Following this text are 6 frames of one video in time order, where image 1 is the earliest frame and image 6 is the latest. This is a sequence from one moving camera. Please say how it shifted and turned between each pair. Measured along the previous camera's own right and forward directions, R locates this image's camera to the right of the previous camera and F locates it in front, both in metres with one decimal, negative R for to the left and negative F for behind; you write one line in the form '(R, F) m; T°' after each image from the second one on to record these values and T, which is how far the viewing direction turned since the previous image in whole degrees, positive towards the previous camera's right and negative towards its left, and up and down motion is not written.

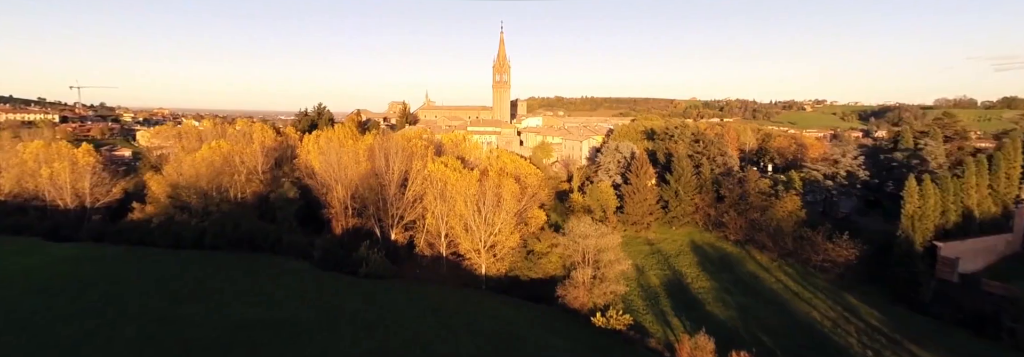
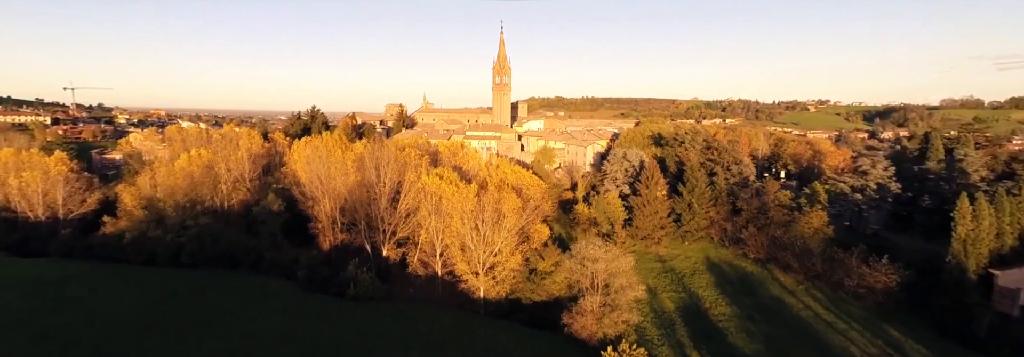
(0.0, +2.0) m; 0°
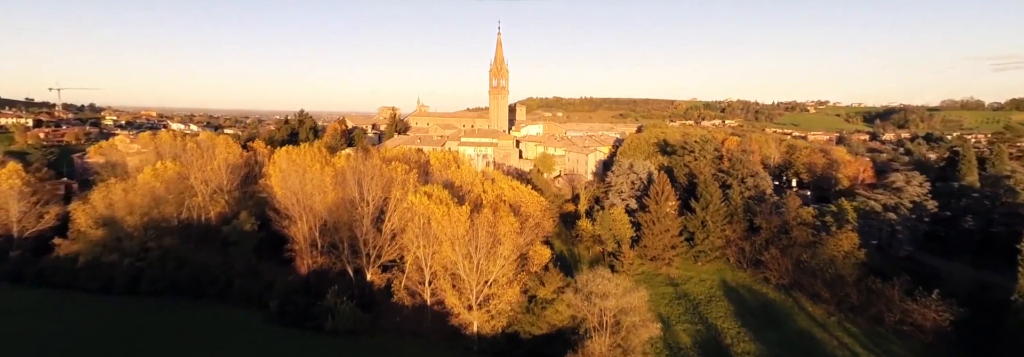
(0.0, +2.3) m; 0°
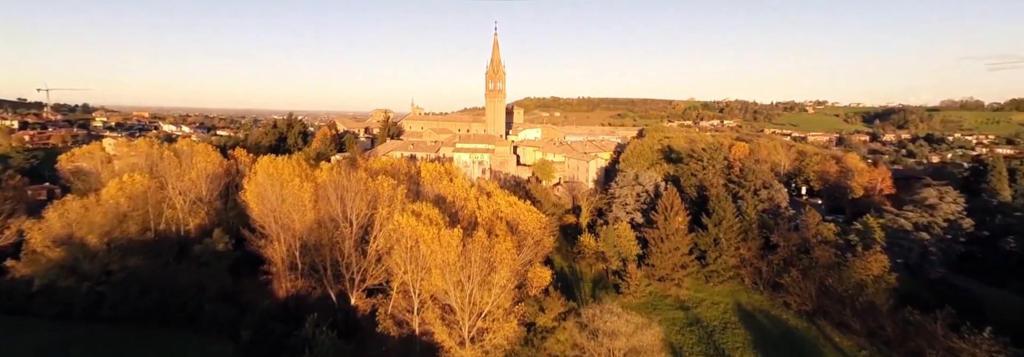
(0.0, +1.9) m; 0°
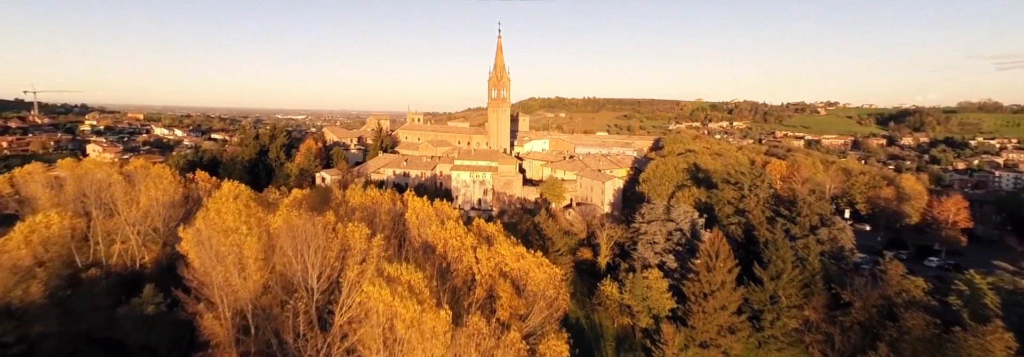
(-0.1, +4.5) m; -1°
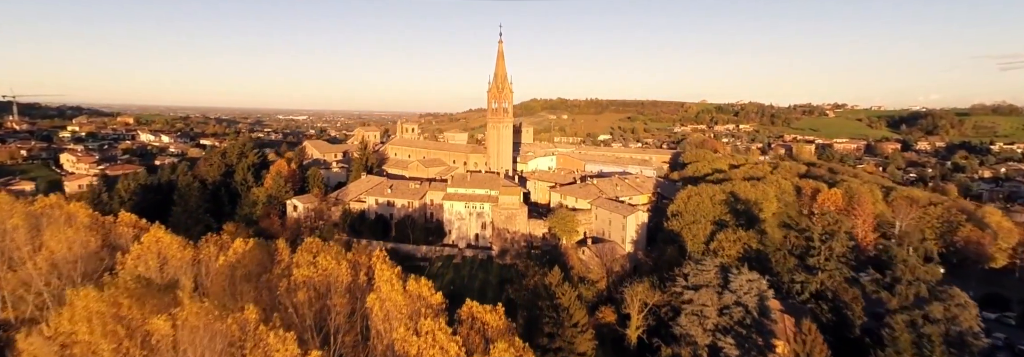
(-0.1, +5.5) m; 0°
